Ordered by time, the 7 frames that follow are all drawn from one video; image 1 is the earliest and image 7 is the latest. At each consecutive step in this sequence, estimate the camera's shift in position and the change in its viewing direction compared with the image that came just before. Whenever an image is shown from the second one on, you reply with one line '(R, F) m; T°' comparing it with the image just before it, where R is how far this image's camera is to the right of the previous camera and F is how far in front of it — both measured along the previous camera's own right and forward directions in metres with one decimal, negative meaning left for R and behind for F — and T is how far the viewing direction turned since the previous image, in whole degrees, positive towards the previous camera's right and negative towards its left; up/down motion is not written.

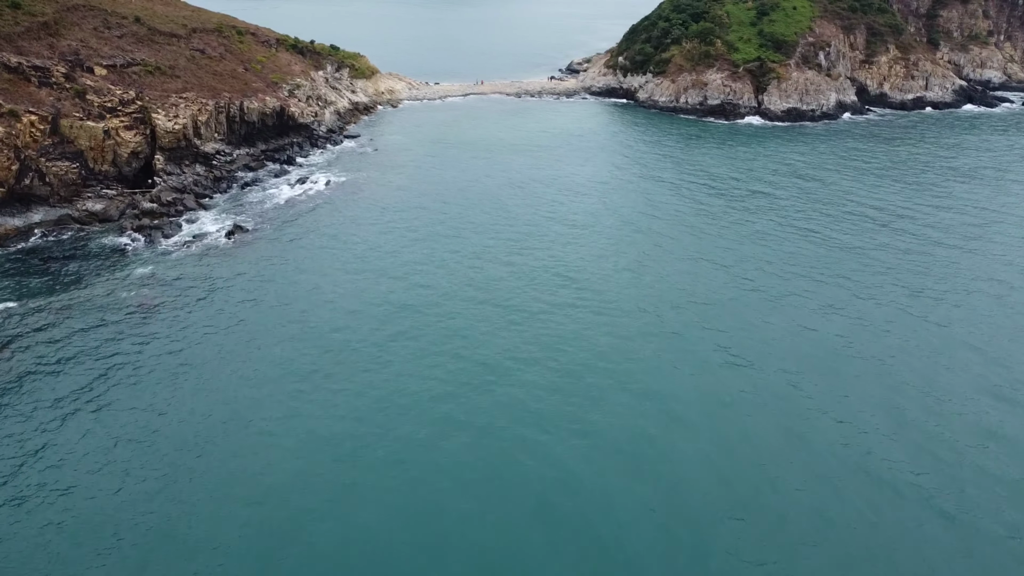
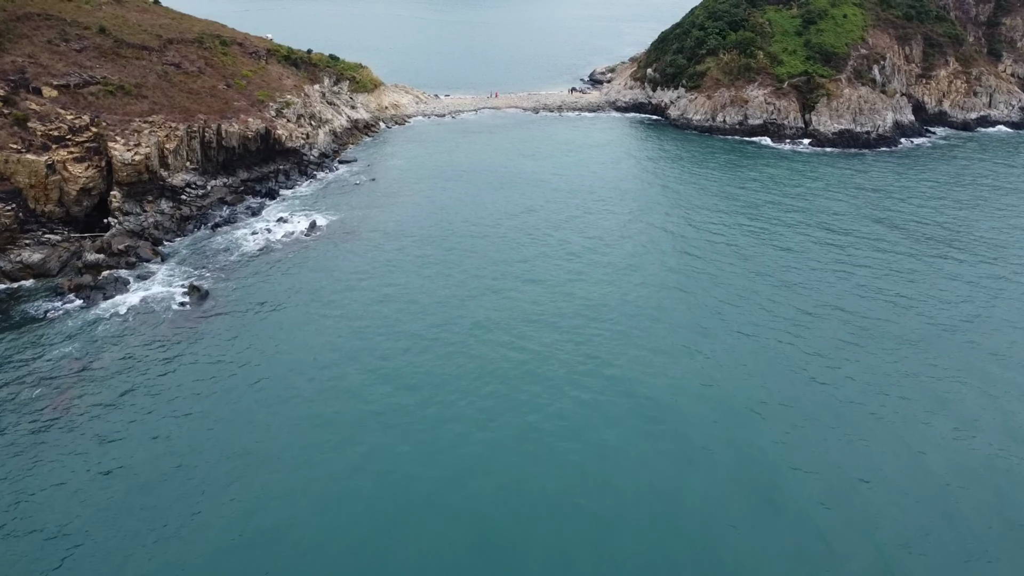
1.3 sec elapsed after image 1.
(+0.1, +11.2) m; -1°
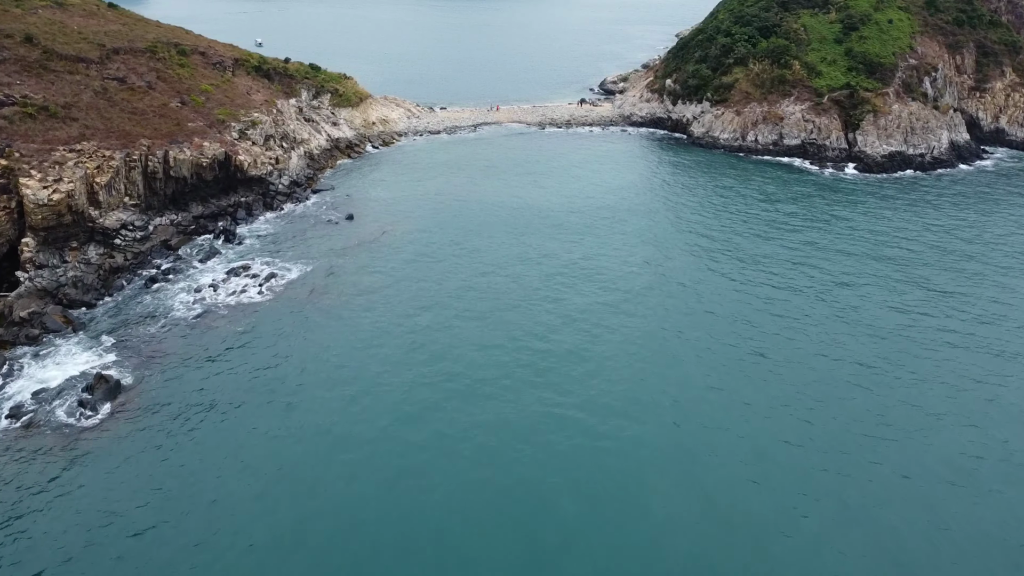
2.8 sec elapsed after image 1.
(0.0, +11.9) m; 0°
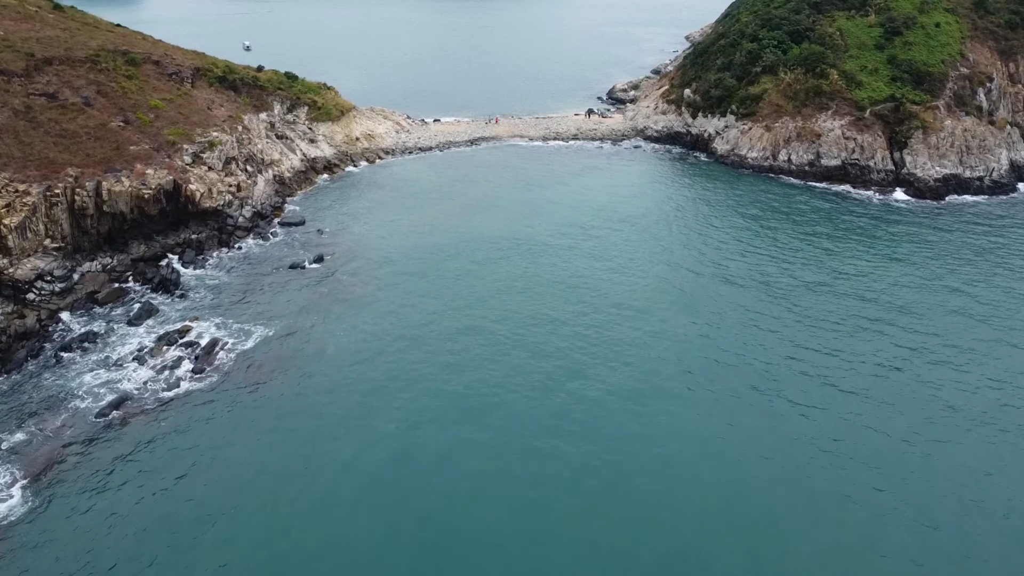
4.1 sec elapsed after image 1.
(+0.1, +10.3) m; 0°
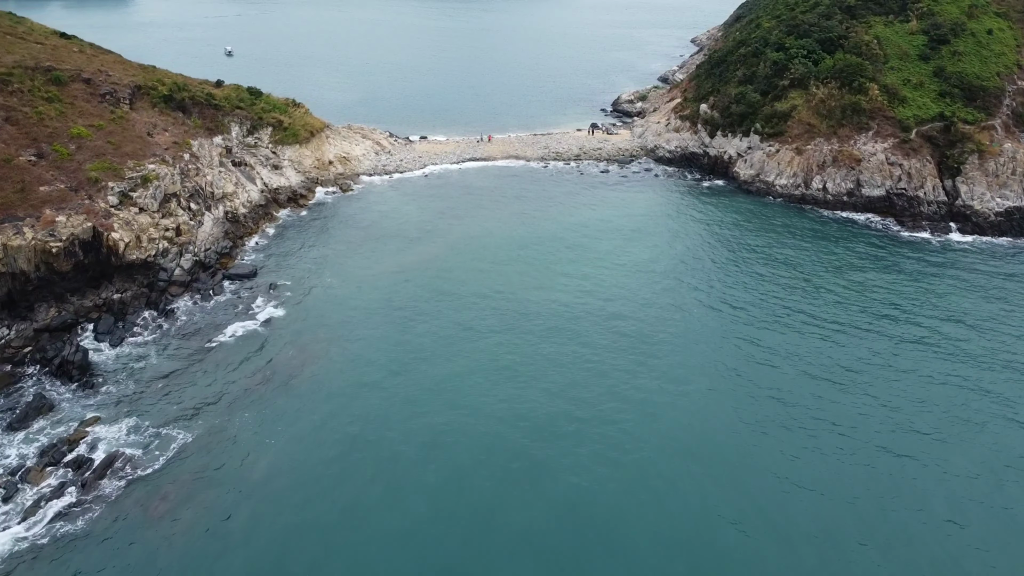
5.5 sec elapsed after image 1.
(+0.5, +10.1) m; 0°
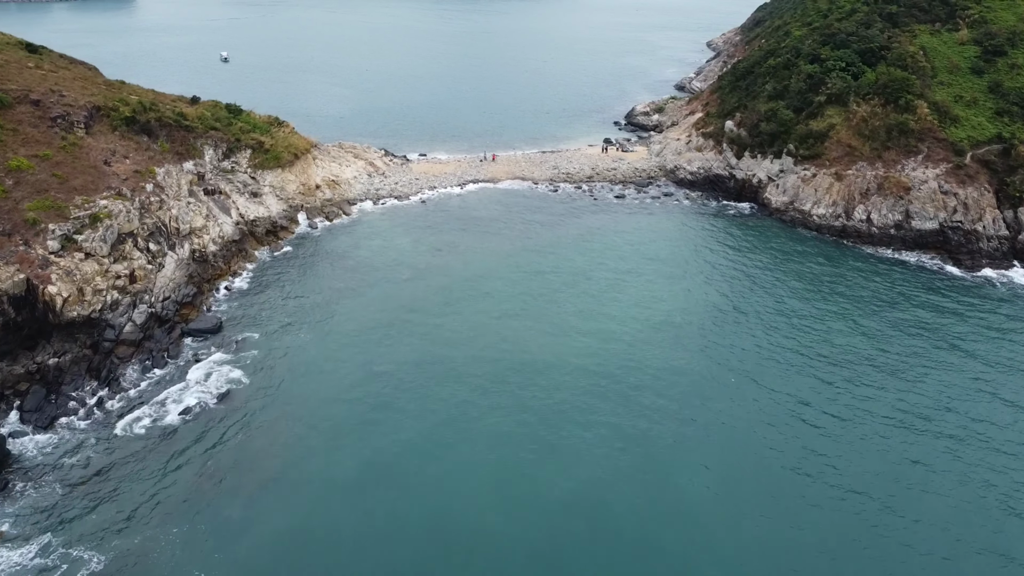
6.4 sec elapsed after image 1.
(+0.2, +7.1) m; -1°
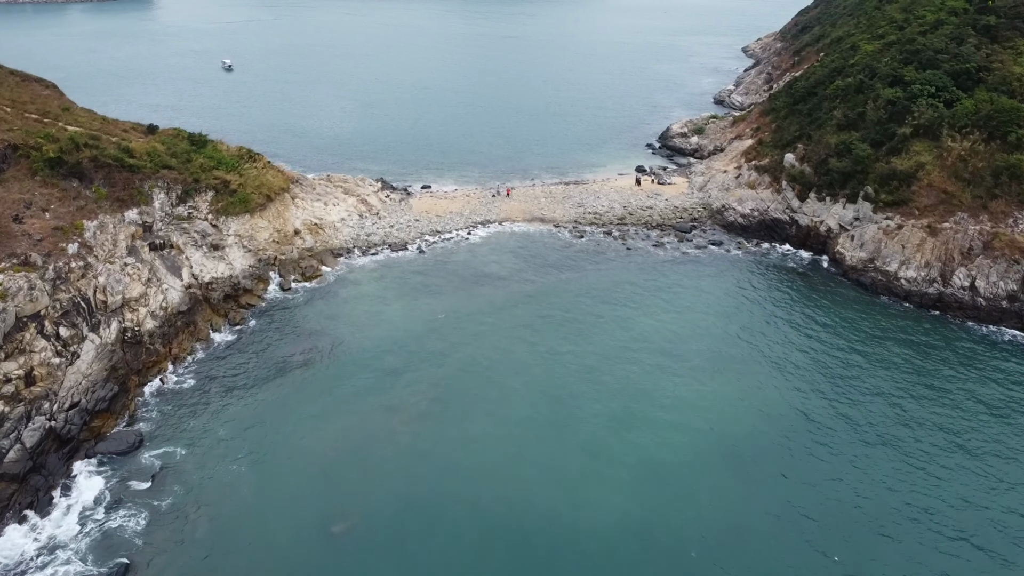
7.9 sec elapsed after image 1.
(+0.4, +11.3) m; -2°
